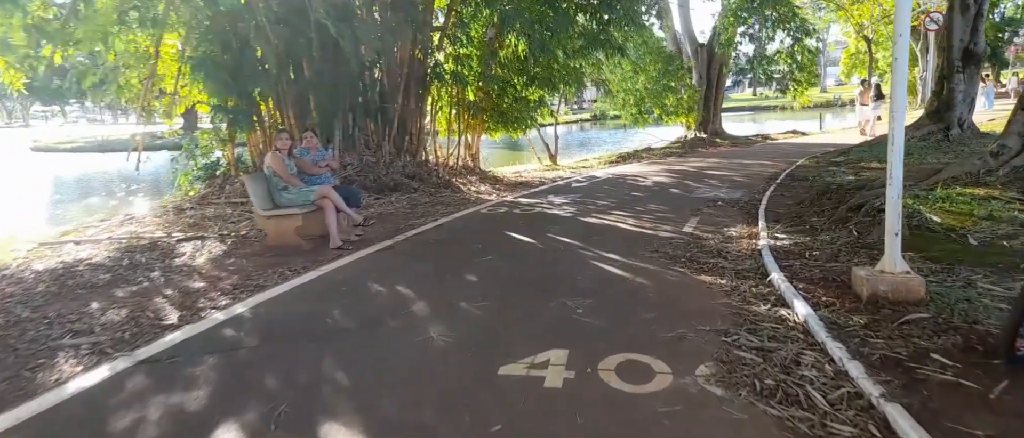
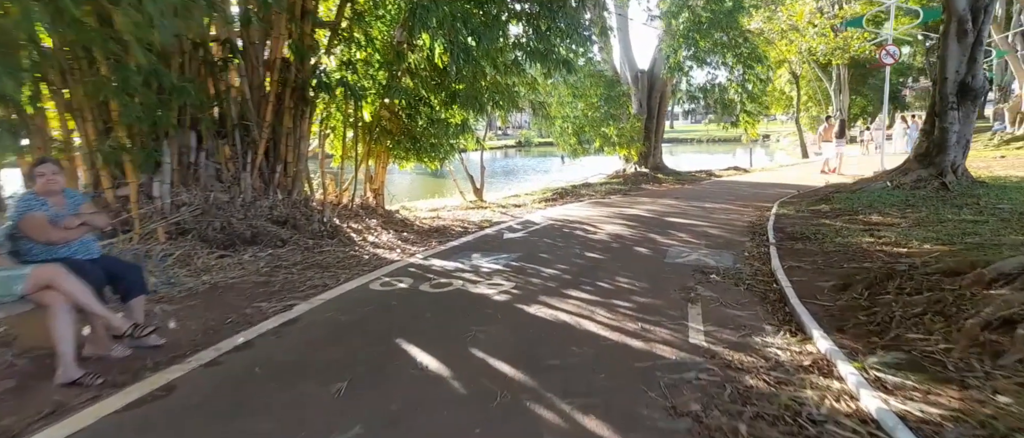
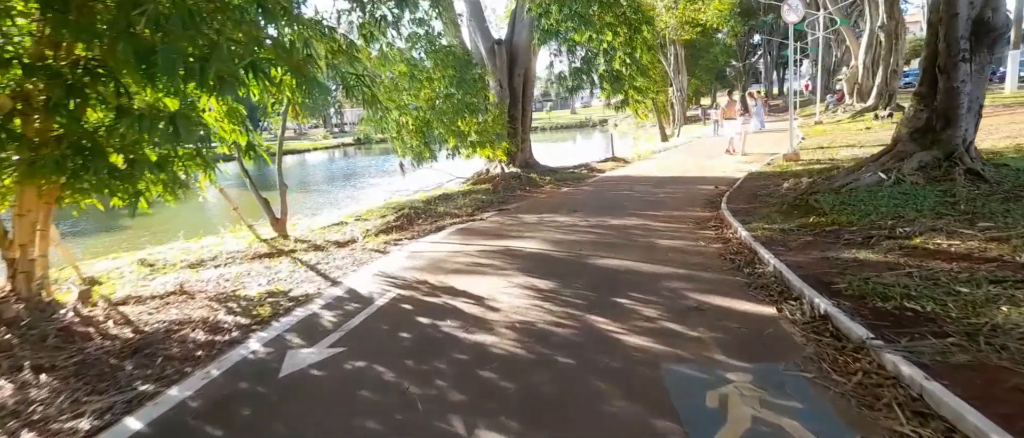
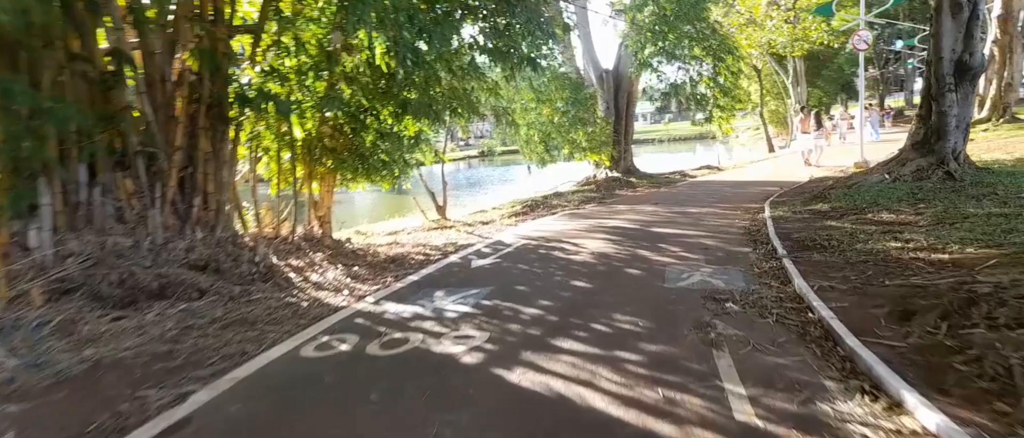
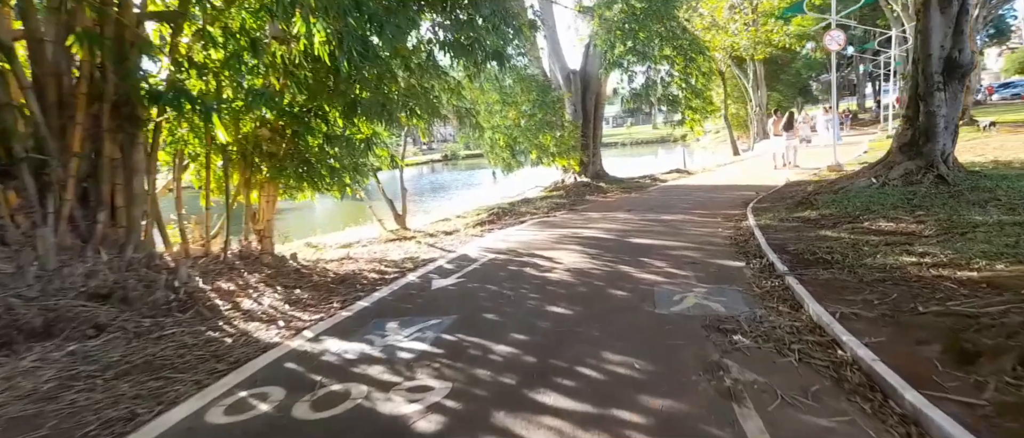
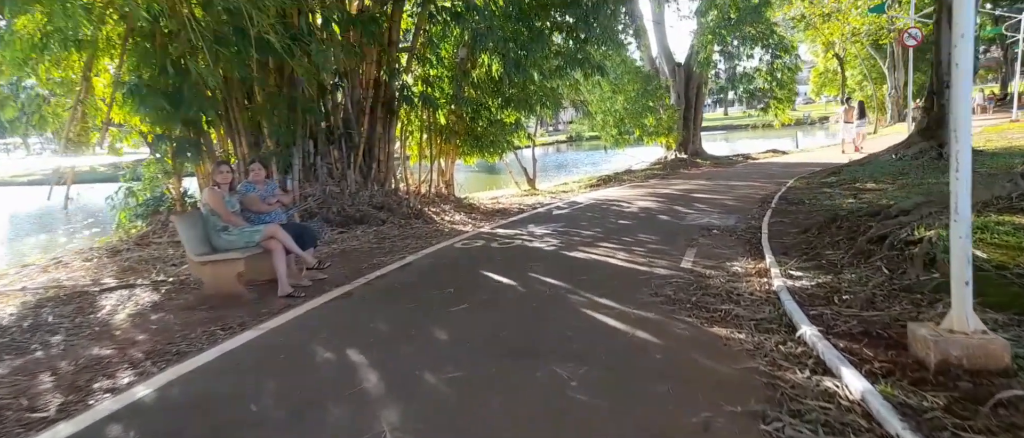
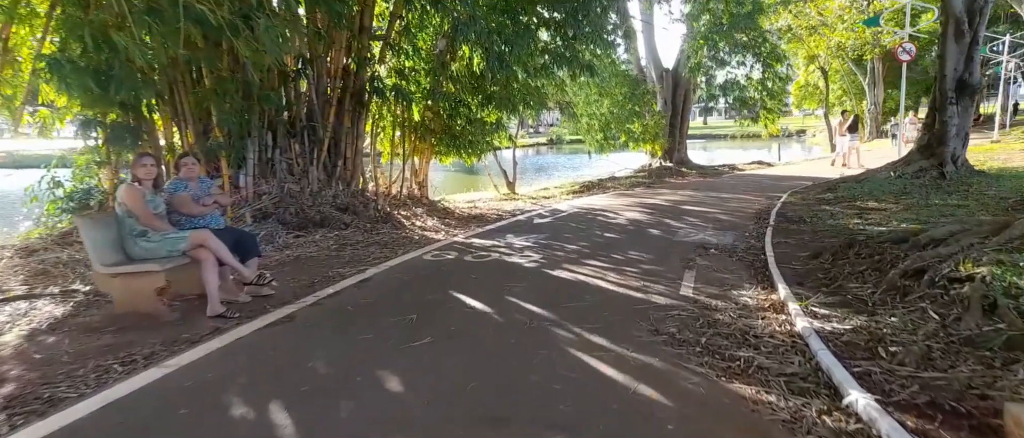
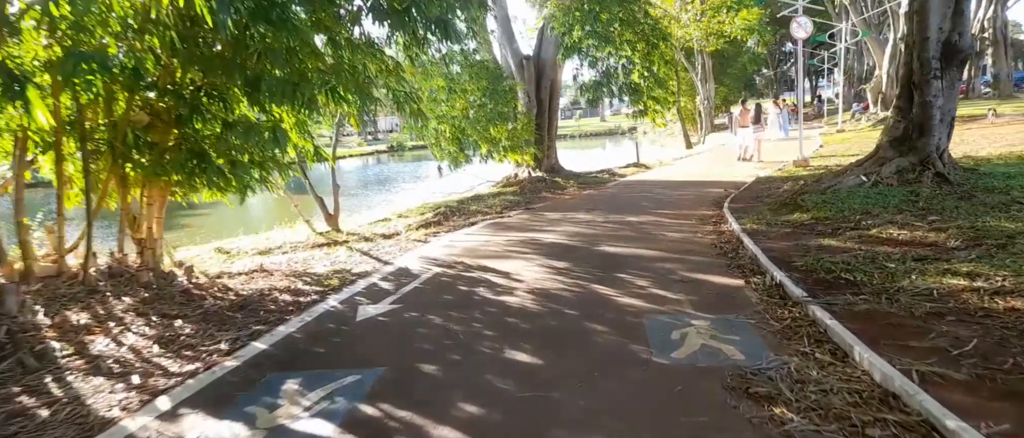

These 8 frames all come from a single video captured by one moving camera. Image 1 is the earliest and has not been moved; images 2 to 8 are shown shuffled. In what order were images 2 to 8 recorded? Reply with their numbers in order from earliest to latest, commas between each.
6, 7, 2, 4, 5, 8, 3
